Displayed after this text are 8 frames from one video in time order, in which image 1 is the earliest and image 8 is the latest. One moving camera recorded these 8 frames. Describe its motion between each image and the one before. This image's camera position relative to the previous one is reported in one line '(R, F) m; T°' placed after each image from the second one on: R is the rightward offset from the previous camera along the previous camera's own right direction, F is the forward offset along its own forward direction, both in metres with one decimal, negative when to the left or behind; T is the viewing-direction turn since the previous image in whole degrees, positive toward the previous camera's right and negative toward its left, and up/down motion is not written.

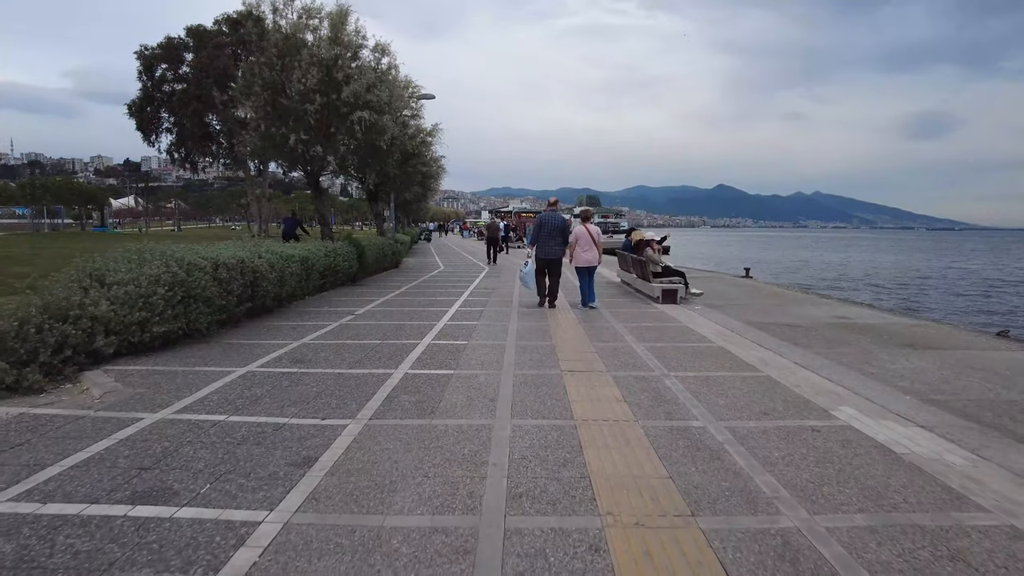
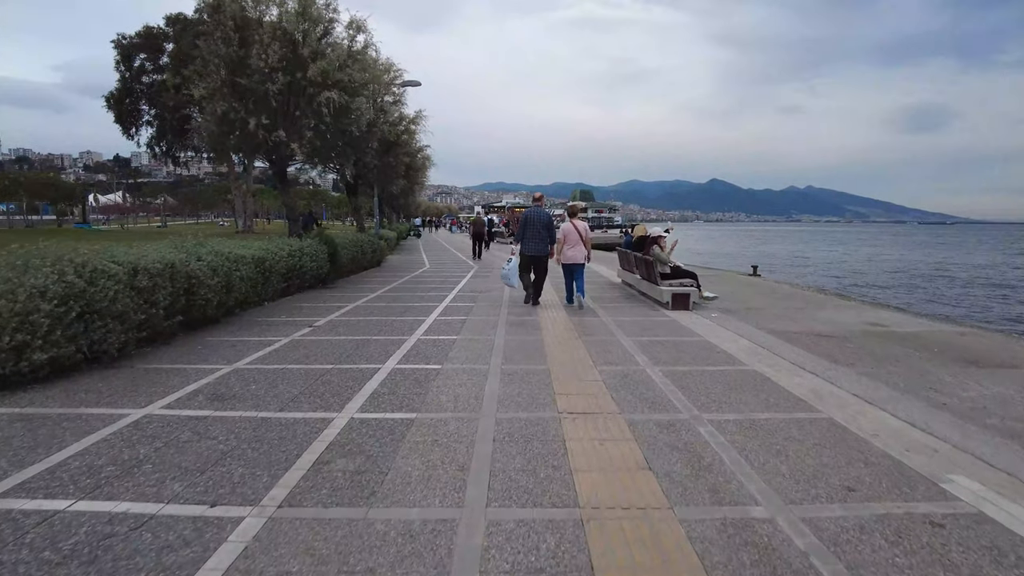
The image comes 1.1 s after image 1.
(+0.1, +1.7) m; +1°
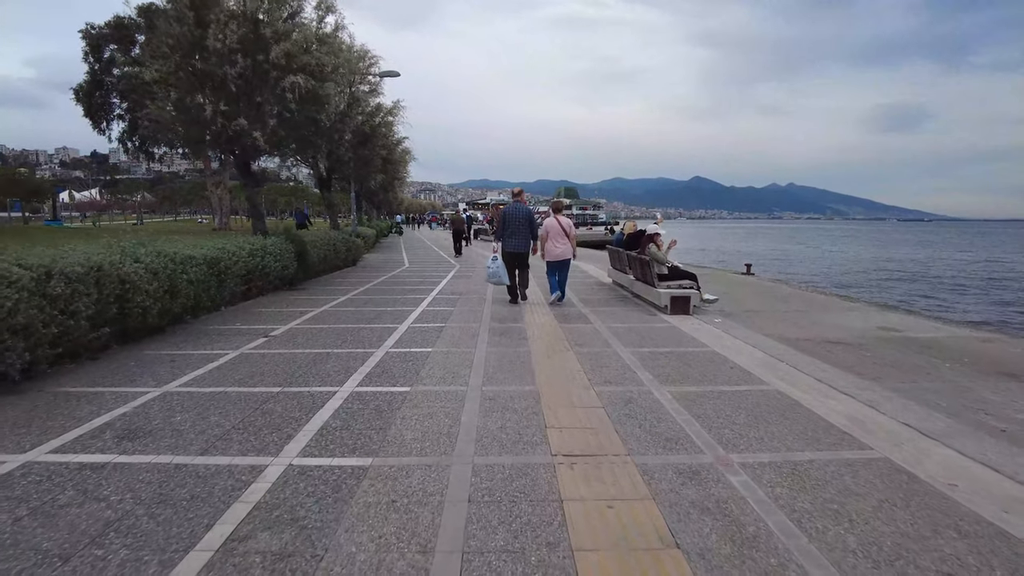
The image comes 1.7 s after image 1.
(0.0, +1.1) m; +1°
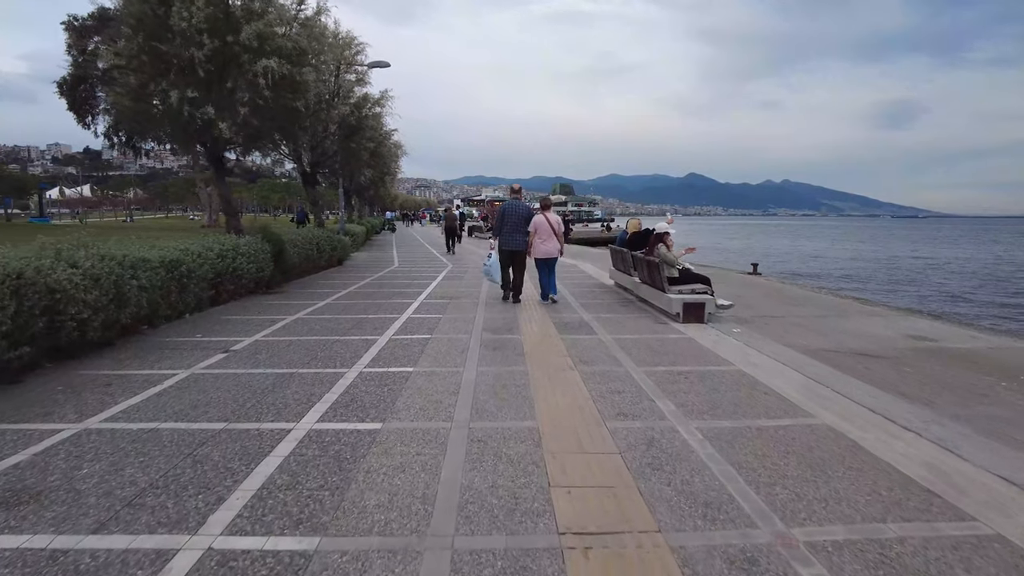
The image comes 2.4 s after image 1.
(0.0, +1.0) m; 0°
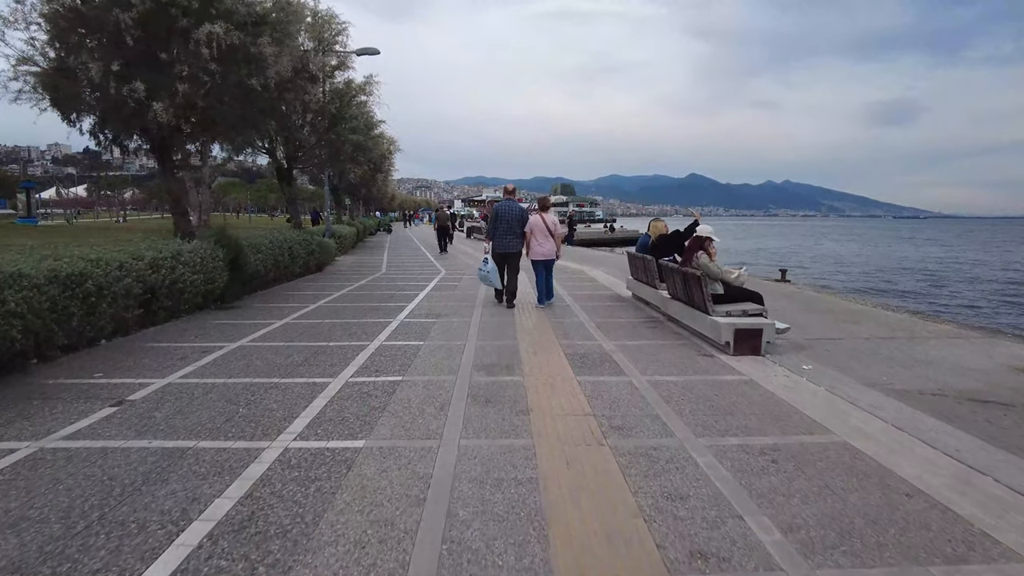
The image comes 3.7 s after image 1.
(0.0, +2.1) m; 0°
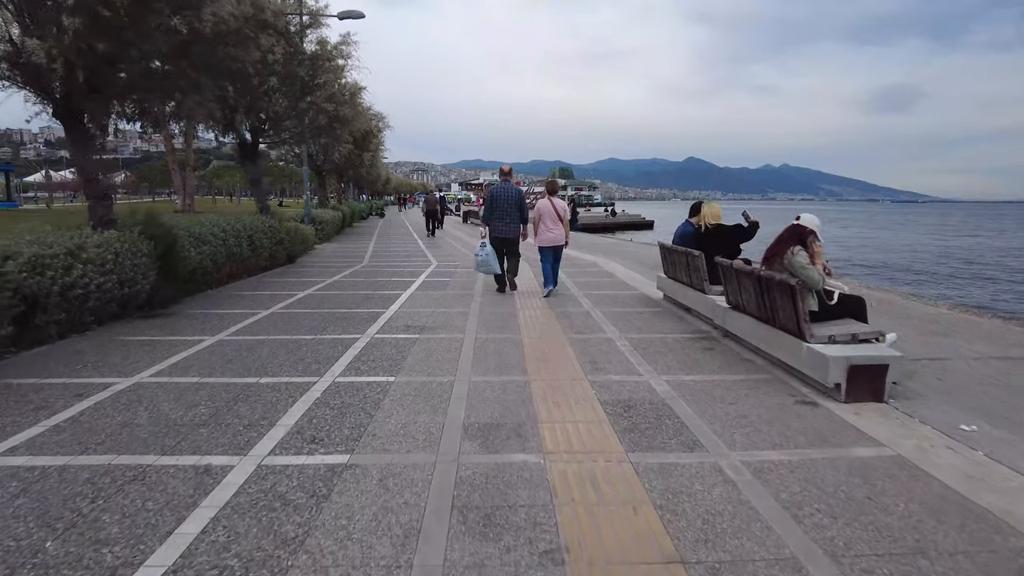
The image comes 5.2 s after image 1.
(-0.1, +2.3) m; 0°
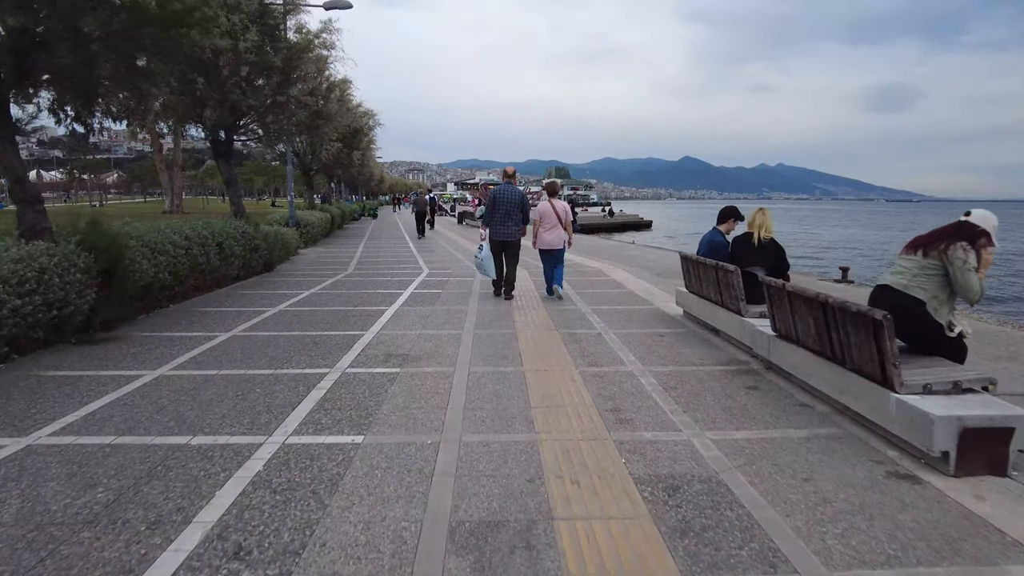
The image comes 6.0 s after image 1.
(0.0, +1.2) m; 0°
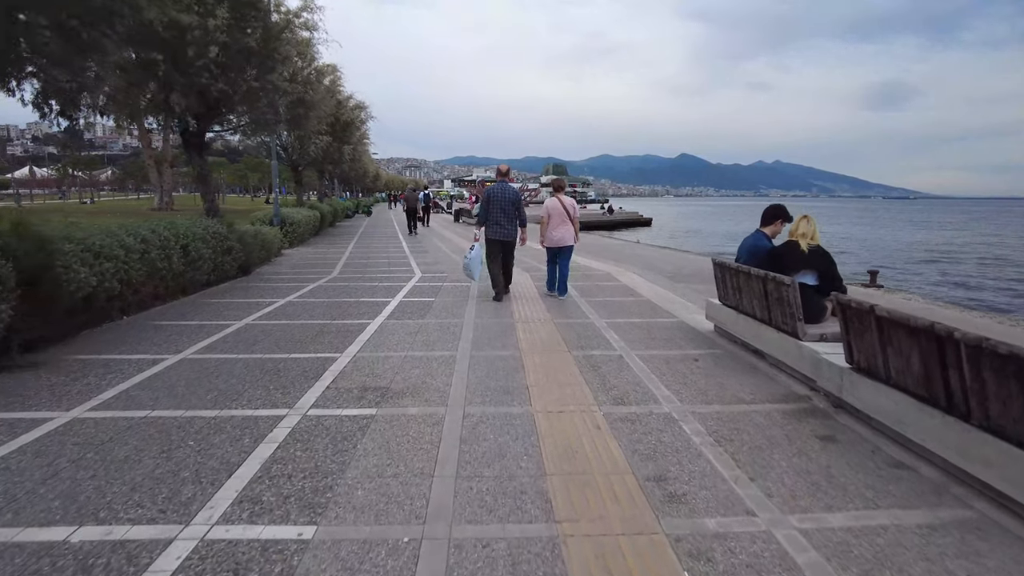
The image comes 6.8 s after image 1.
(-0.1, +1.2) m; 0°
